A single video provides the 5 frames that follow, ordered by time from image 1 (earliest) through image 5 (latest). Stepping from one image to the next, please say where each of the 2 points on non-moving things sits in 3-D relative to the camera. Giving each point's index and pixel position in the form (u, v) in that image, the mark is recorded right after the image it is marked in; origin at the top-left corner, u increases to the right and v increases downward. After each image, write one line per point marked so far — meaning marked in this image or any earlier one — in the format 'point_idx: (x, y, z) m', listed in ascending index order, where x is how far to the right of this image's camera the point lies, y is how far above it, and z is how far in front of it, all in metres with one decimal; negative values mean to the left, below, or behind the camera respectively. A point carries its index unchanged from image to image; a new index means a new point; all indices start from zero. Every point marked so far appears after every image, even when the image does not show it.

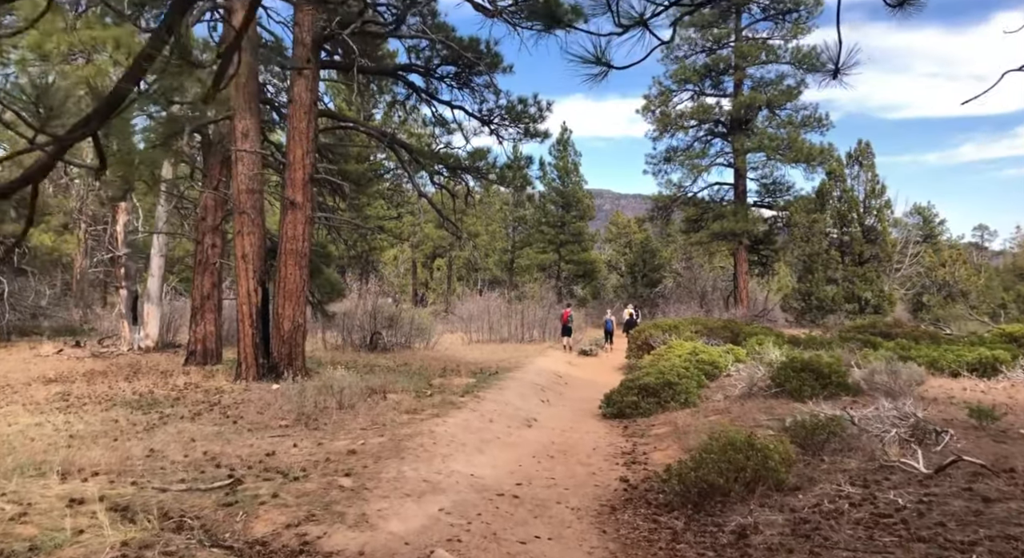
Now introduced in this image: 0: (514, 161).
0: (0.0, +2.2, +12.4) m
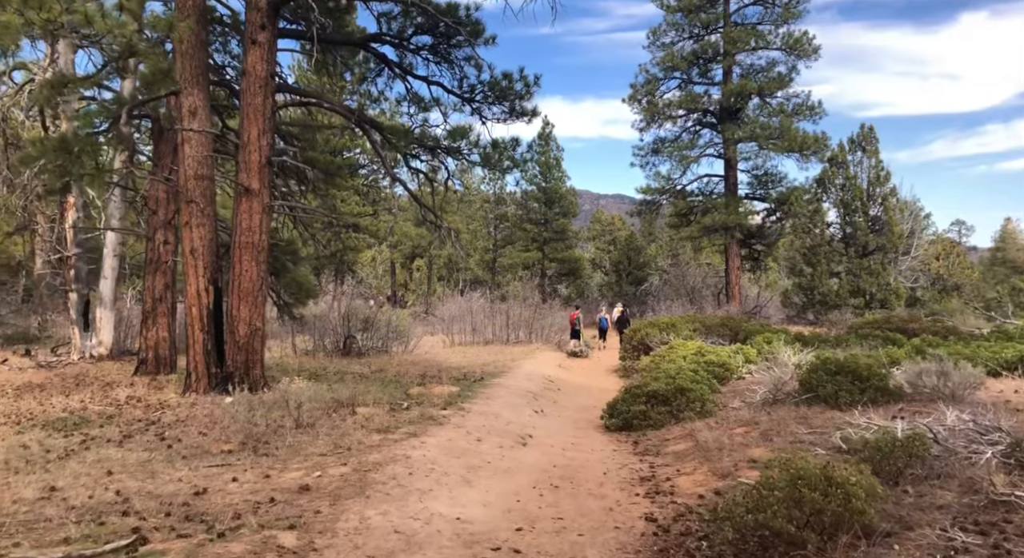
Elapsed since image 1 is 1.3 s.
0: (-0.2, +2.2, +11.0) m
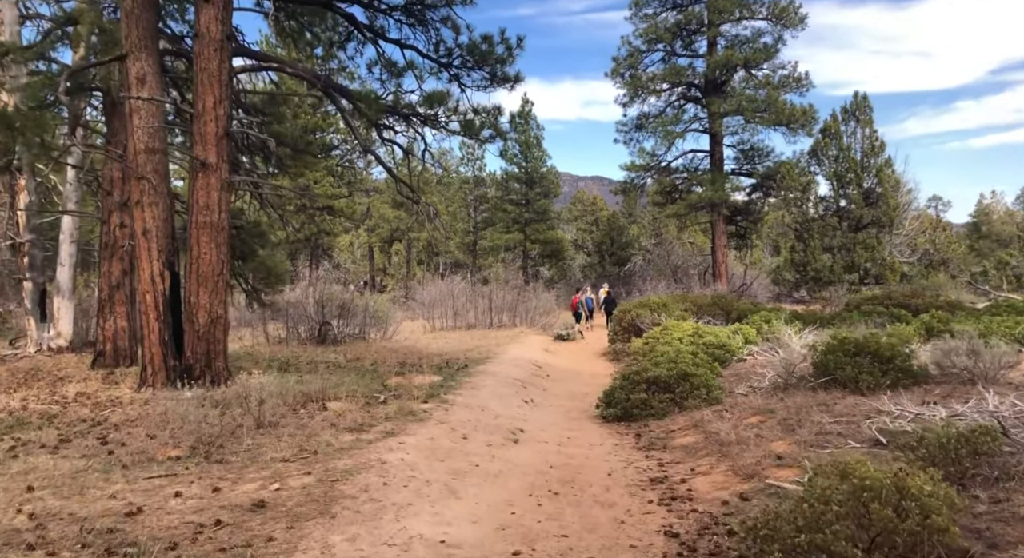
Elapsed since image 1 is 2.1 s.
0: (-0.5, +2.6, +10.1) m
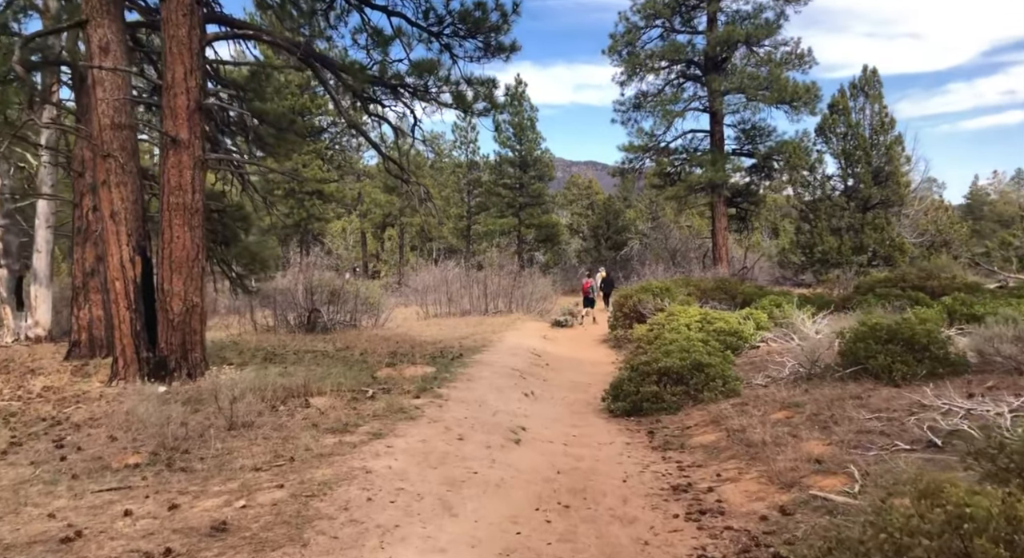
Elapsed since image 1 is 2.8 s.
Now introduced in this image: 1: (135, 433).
0: (-0.5, +2.8, +9.4) m
1: (-3.3, -1.4, +6.0) m
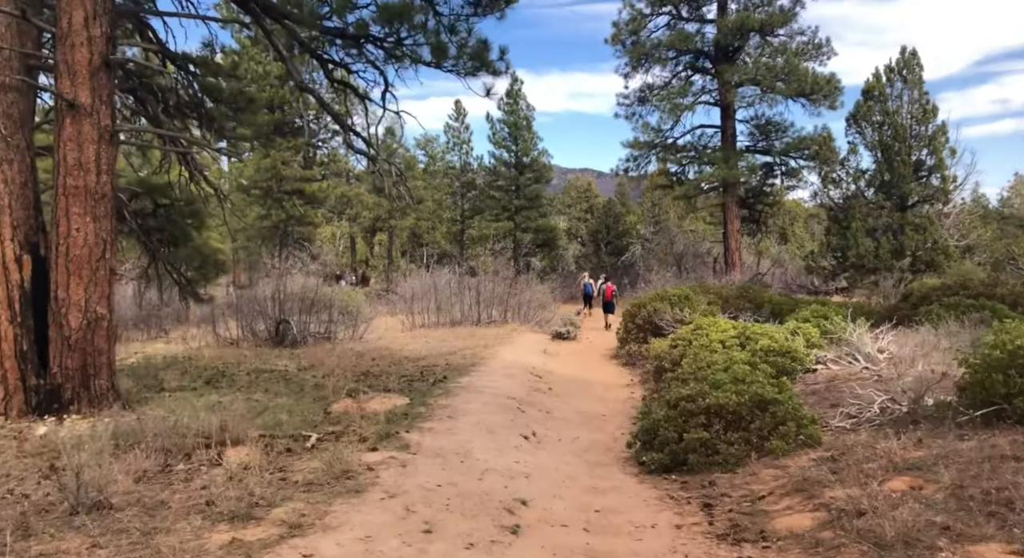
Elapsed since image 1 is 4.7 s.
0: (-0.6, +2.7, +7.4) m
1: (-3.4, -1.4, +3.9) m
